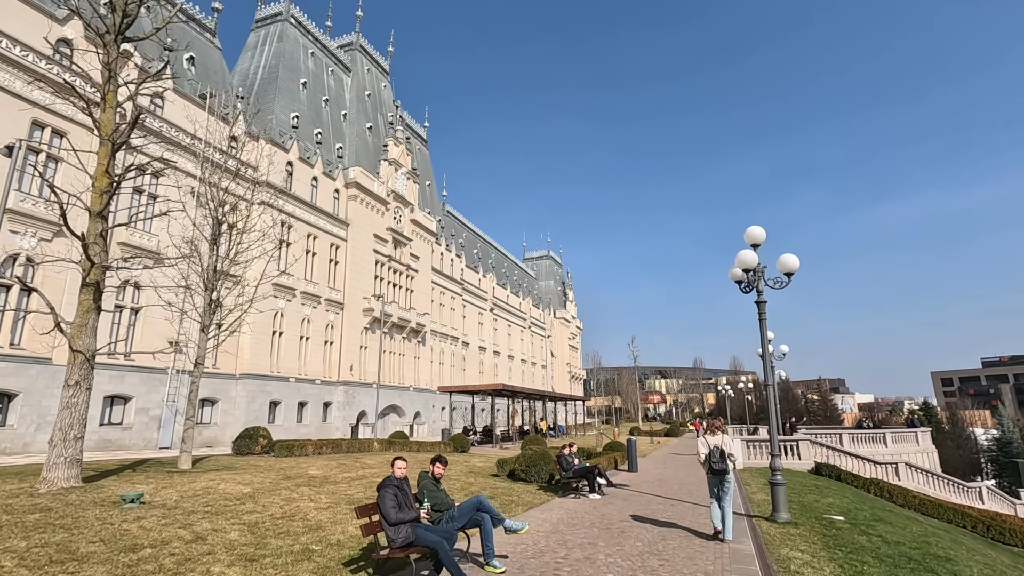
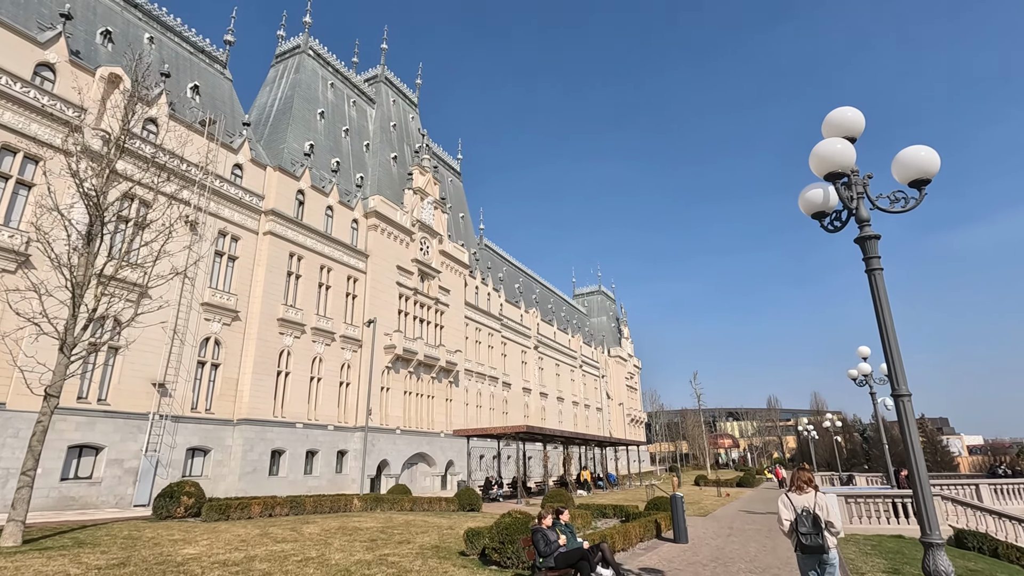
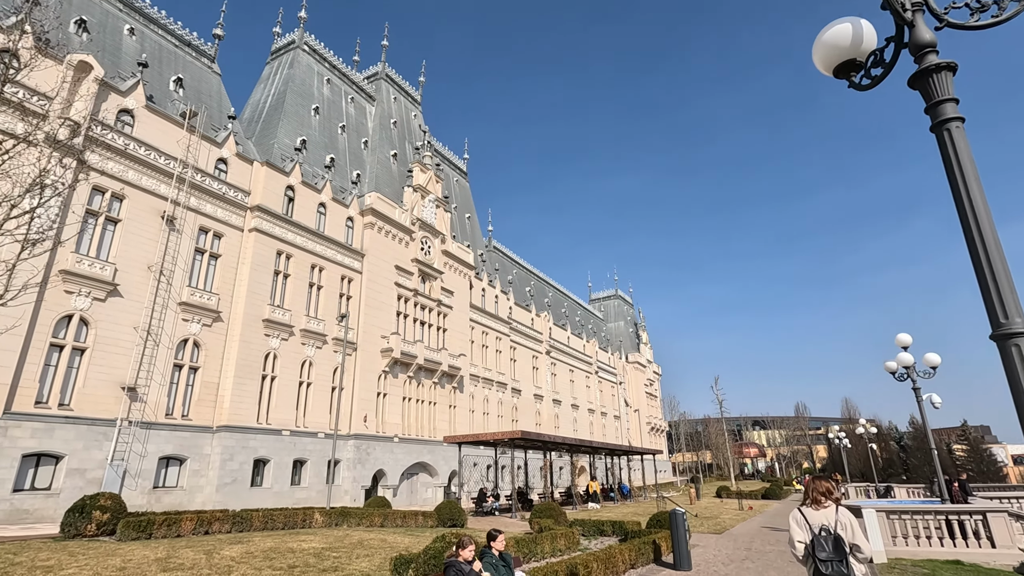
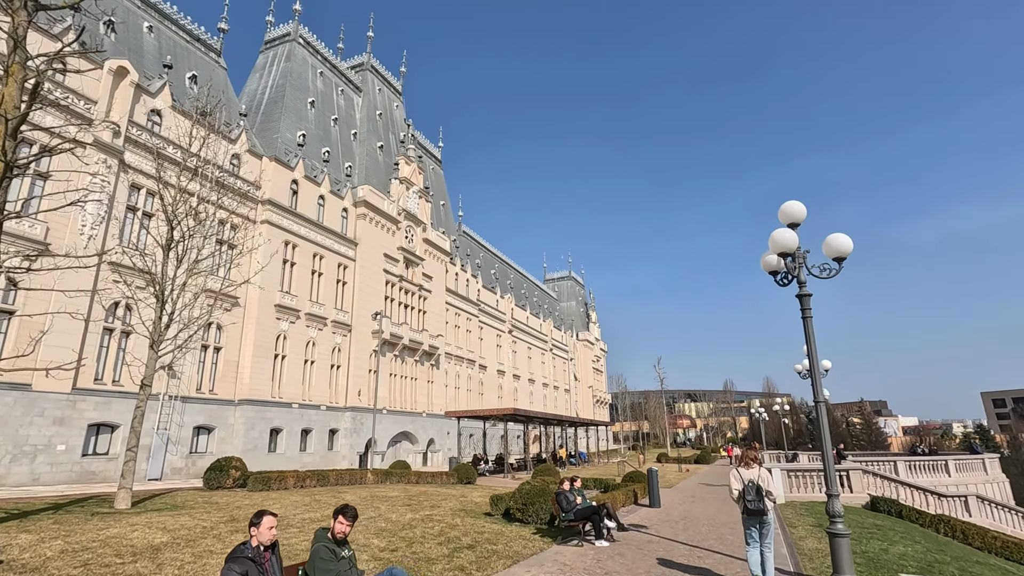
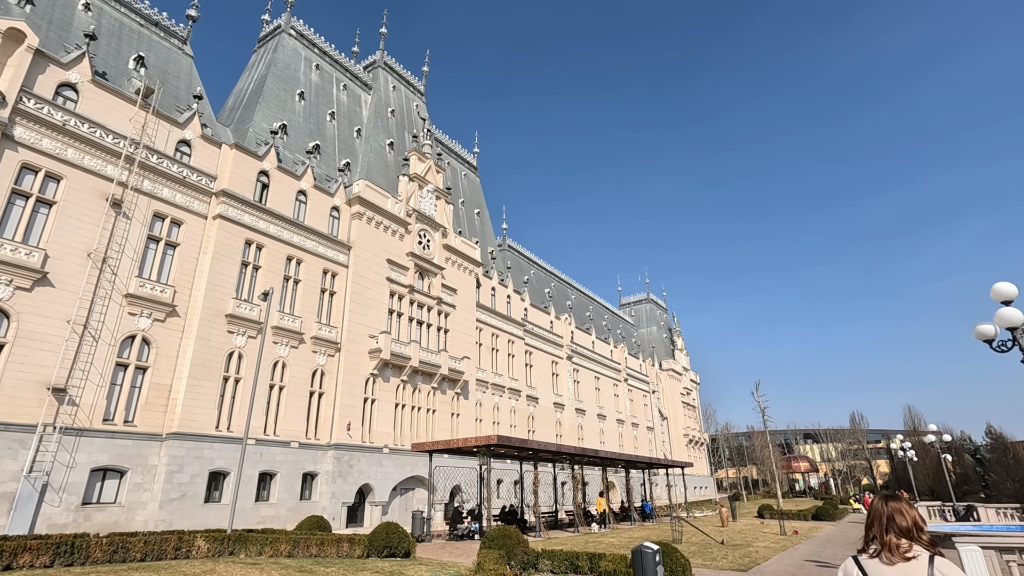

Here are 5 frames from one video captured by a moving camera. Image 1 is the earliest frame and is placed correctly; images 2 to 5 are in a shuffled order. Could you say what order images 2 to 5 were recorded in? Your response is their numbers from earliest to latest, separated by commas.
4, 2, 3, 5
